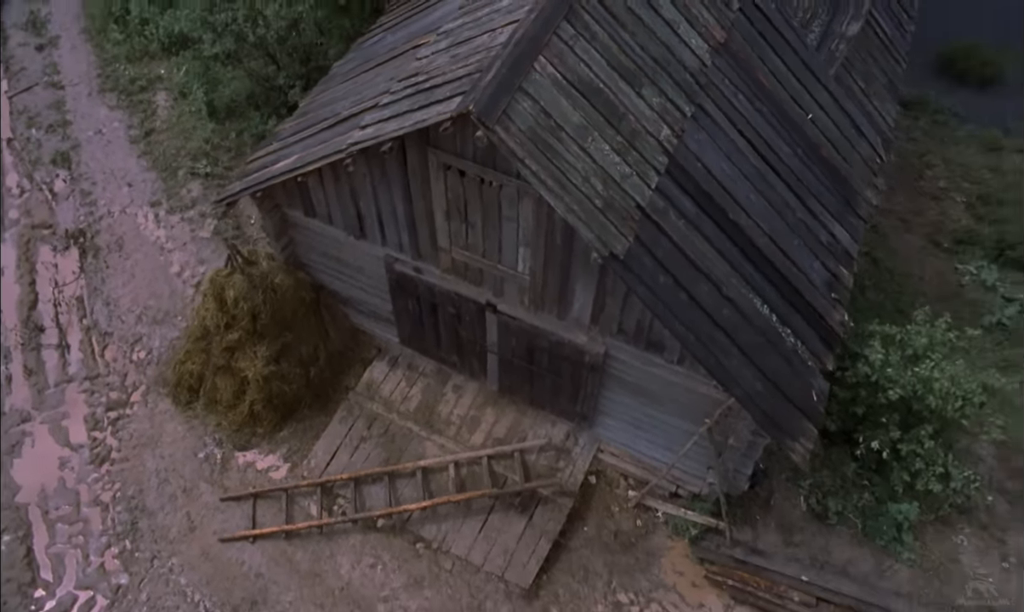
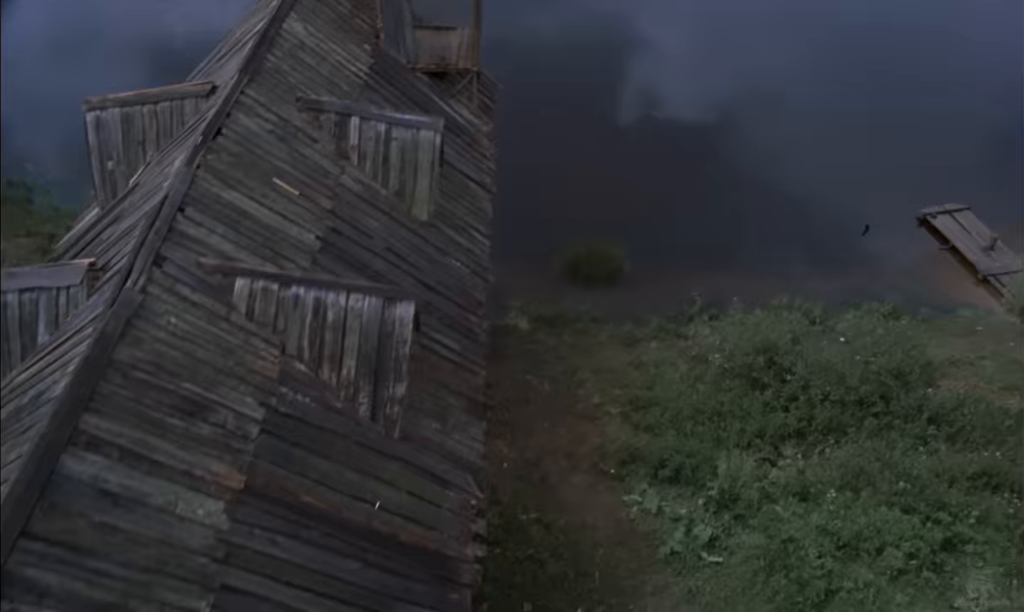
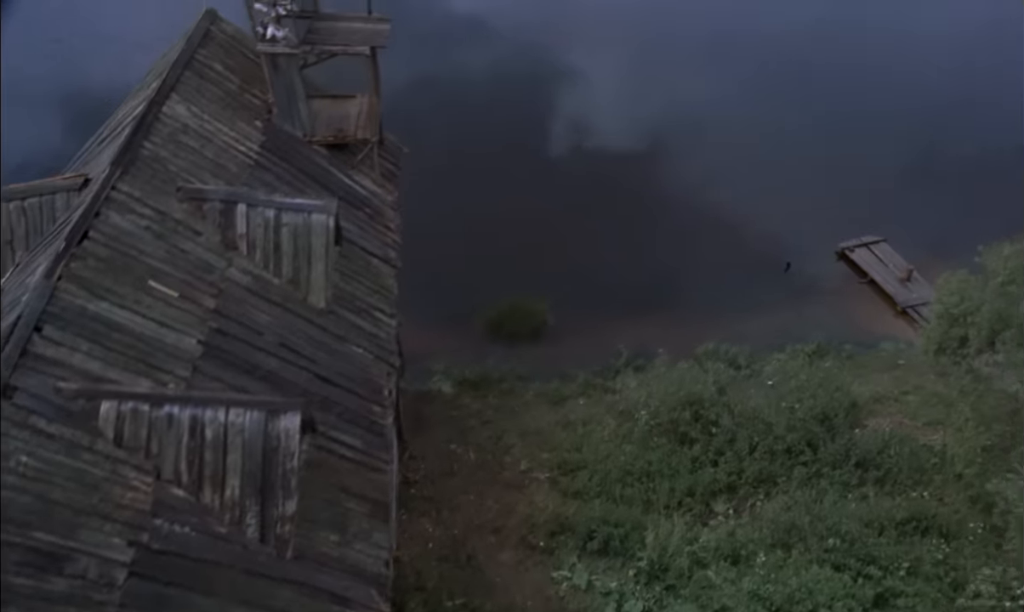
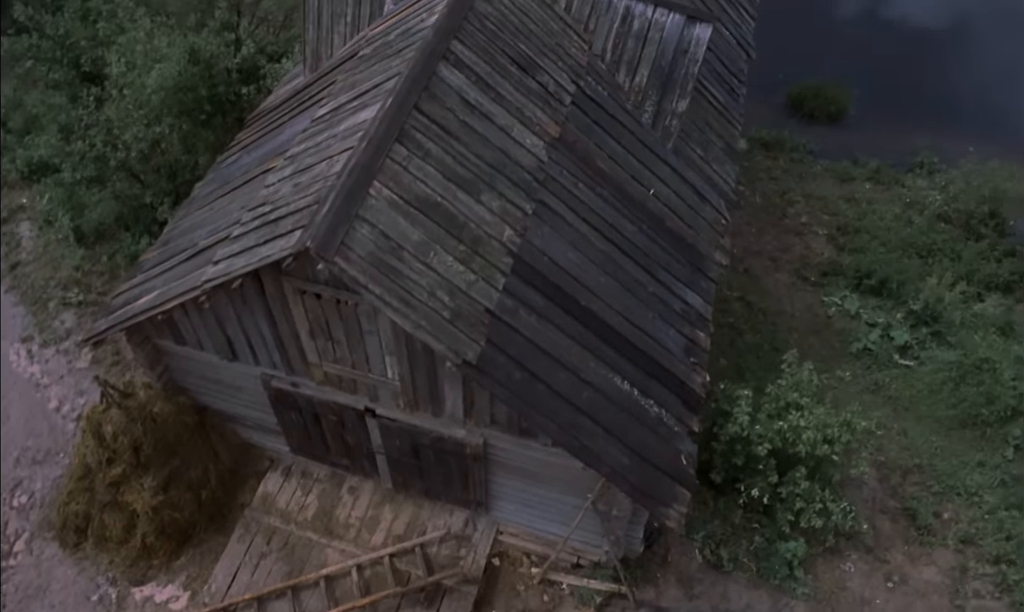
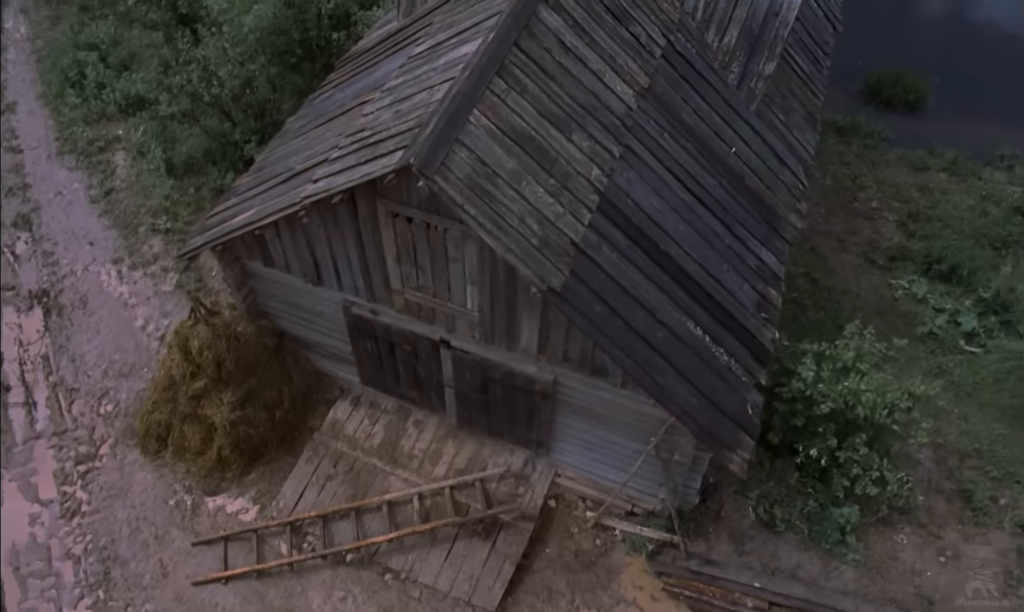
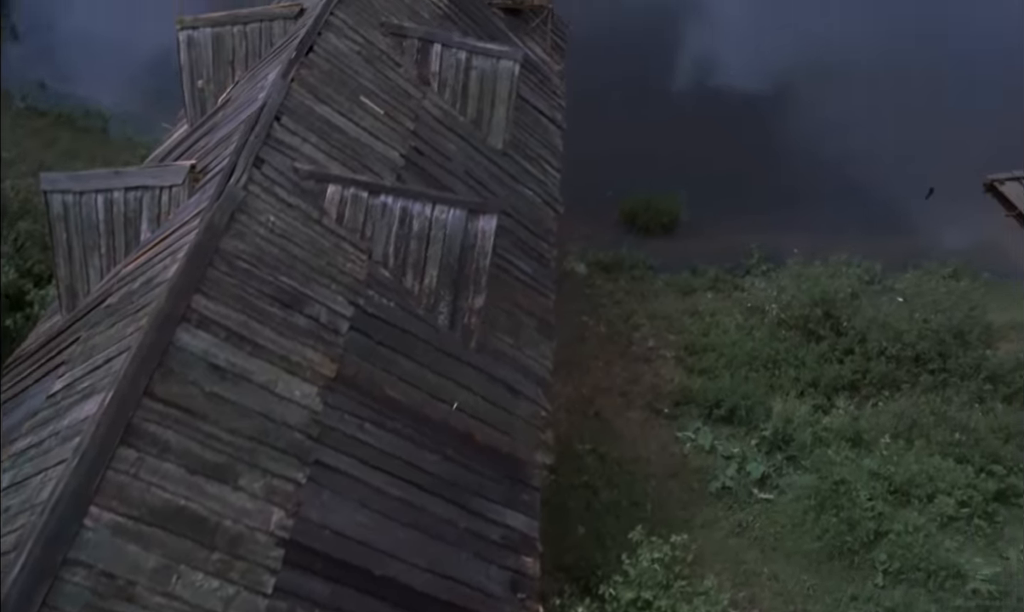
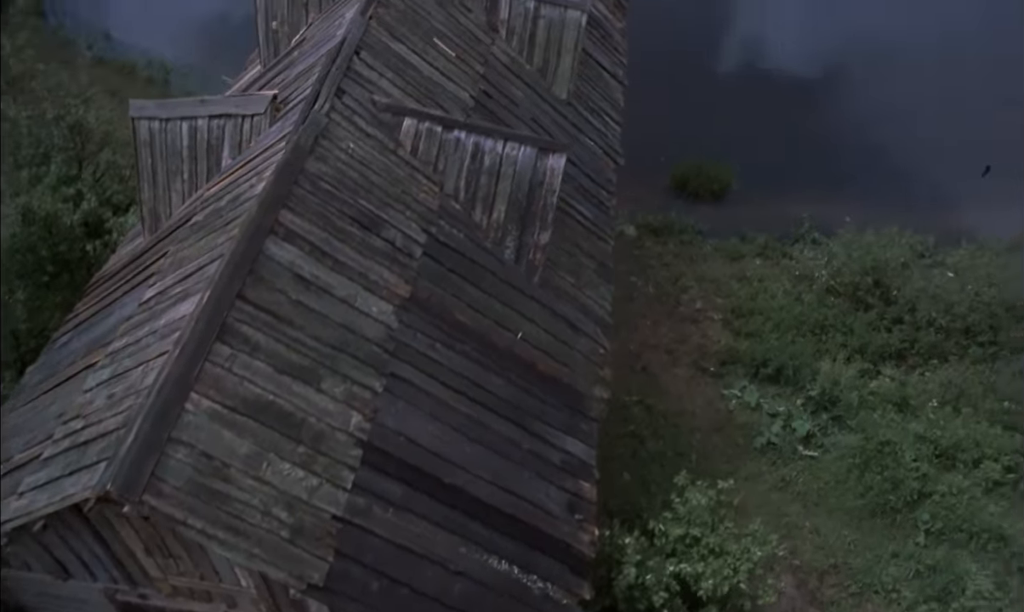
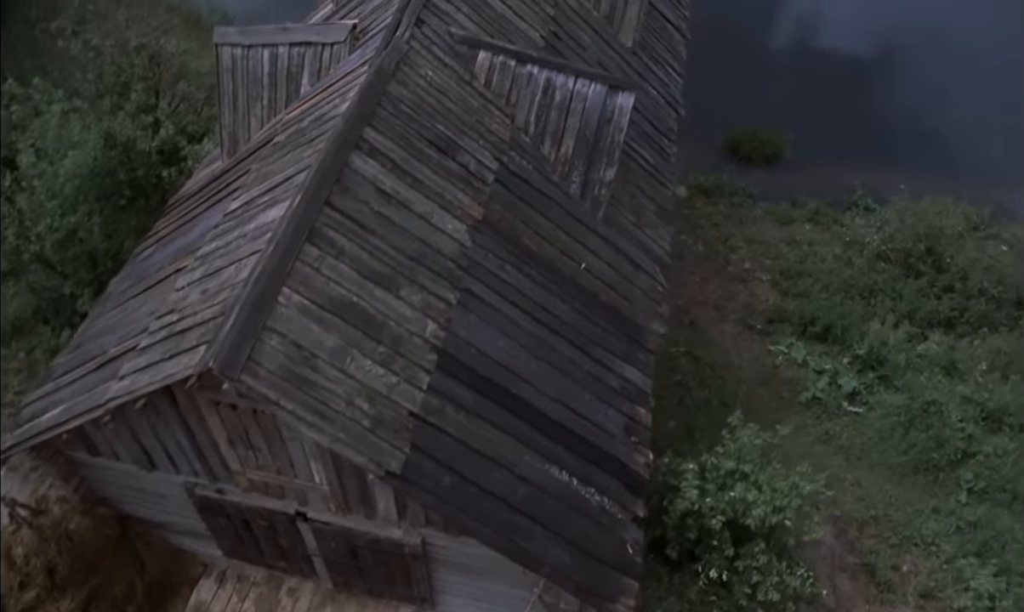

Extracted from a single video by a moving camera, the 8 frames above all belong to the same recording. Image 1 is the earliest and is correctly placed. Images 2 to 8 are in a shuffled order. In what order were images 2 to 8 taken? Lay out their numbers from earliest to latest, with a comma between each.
5, 4, 8, 7, 6, 2, 3
